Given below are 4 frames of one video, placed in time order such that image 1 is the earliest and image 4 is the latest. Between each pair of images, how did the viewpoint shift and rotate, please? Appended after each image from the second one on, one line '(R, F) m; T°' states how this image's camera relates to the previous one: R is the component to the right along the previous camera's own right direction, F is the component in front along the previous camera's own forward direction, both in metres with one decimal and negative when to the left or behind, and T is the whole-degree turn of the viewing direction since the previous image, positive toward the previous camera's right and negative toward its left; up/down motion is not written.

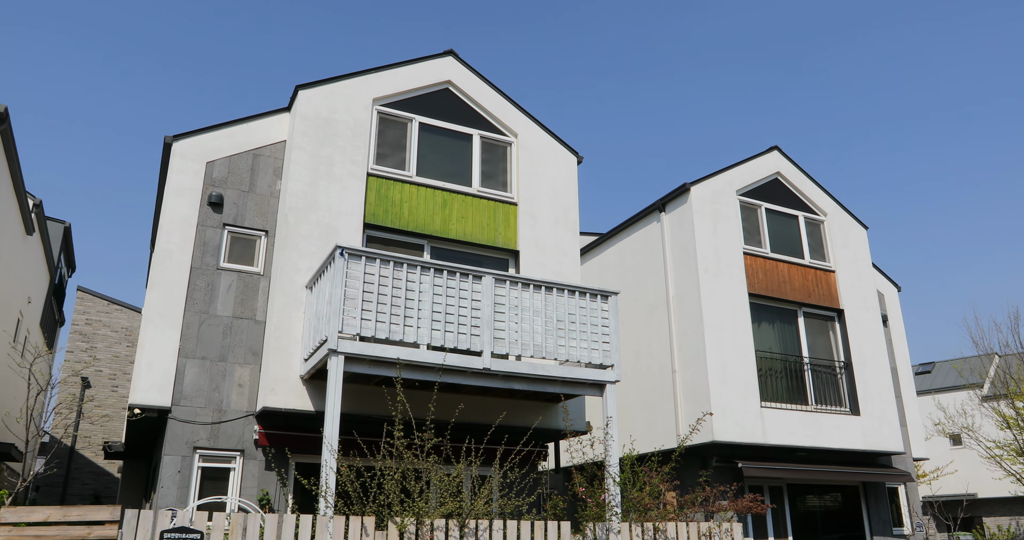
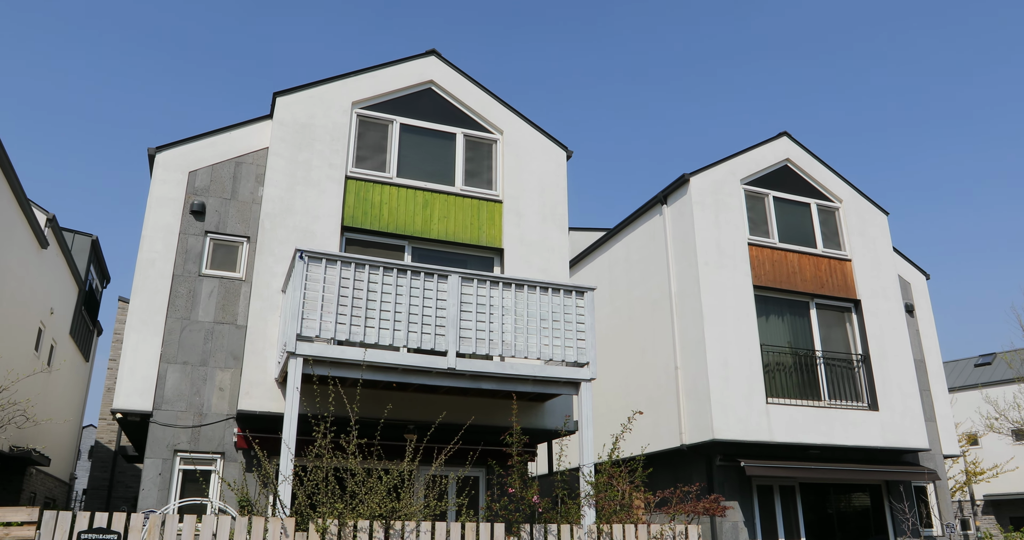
(+1.2, +0.2) m; -5°
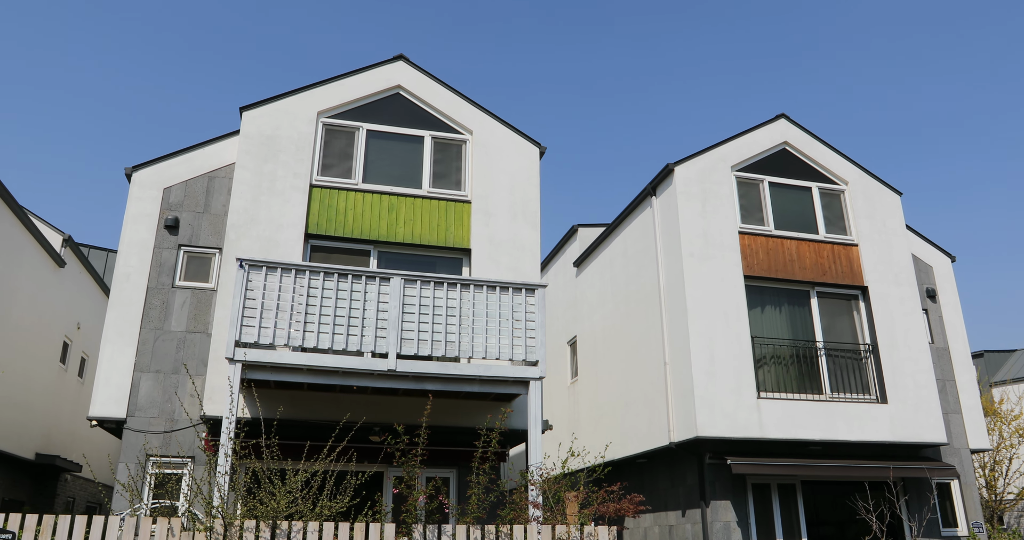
(+1.7, +0.2) m; -6°
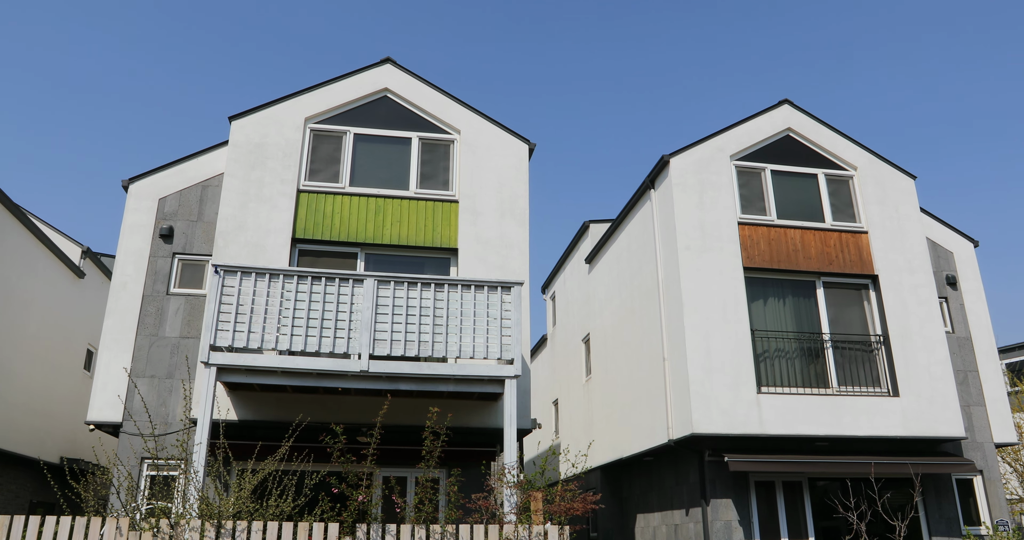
(+1.0, +0.1) m; -4°
